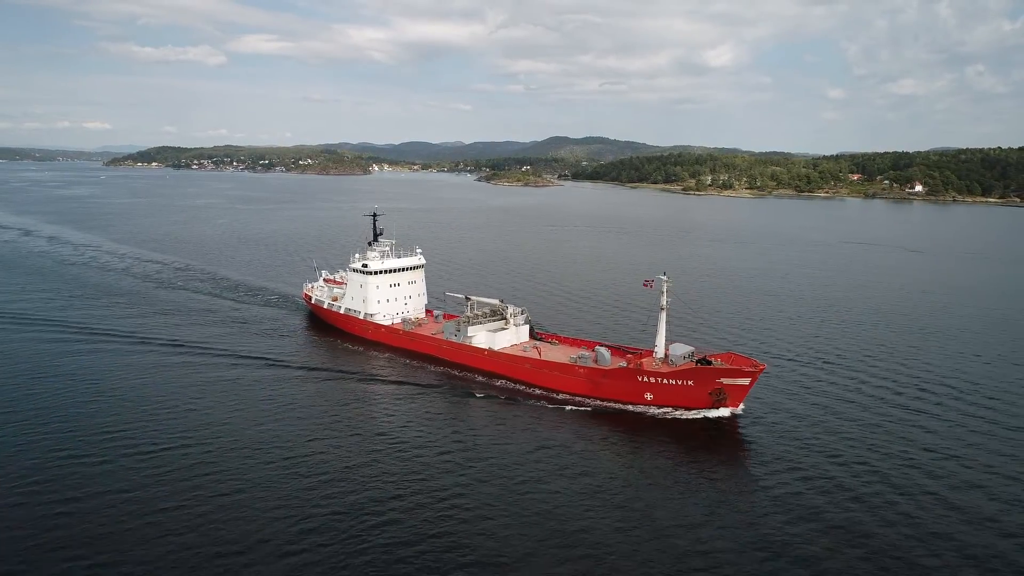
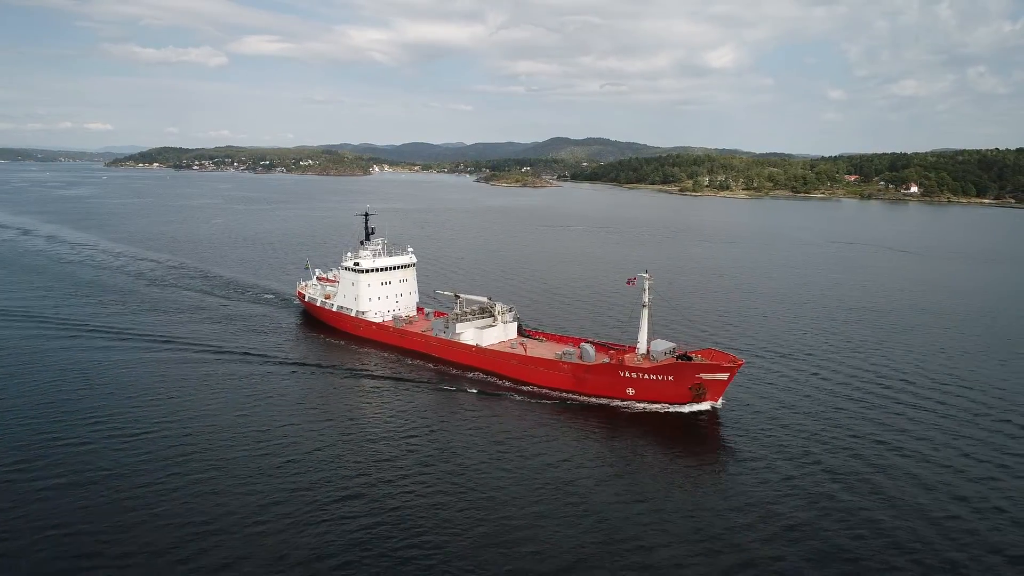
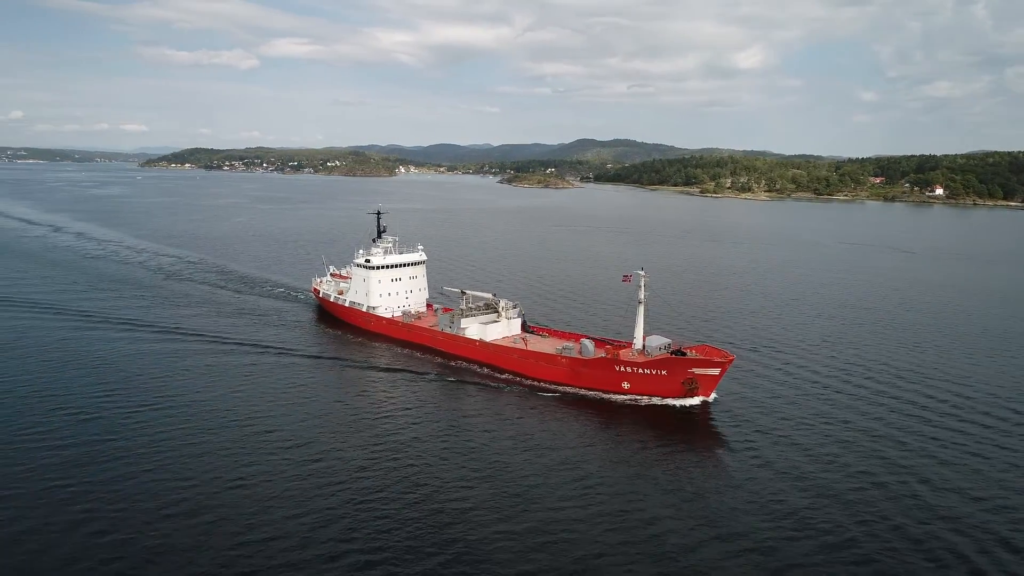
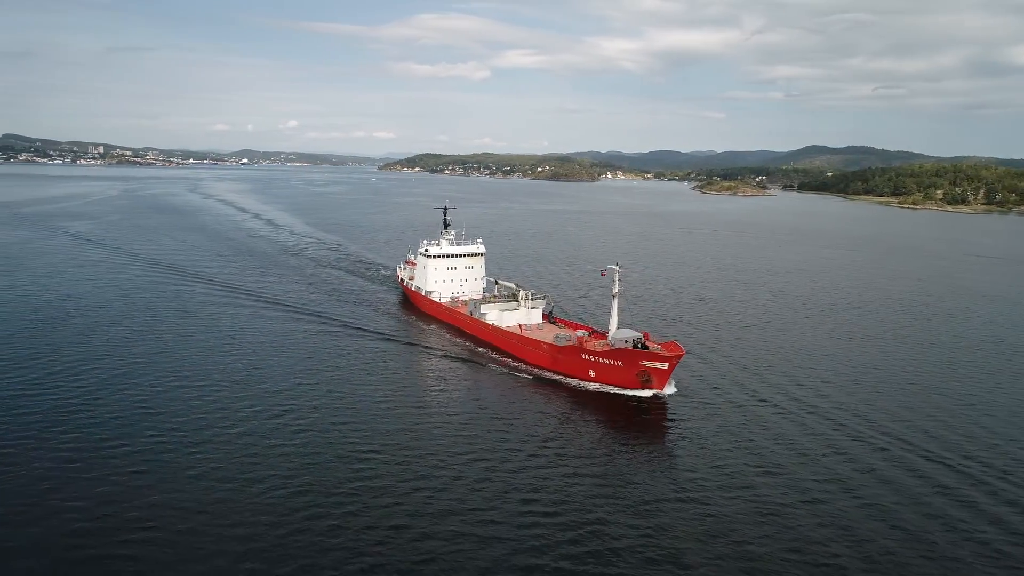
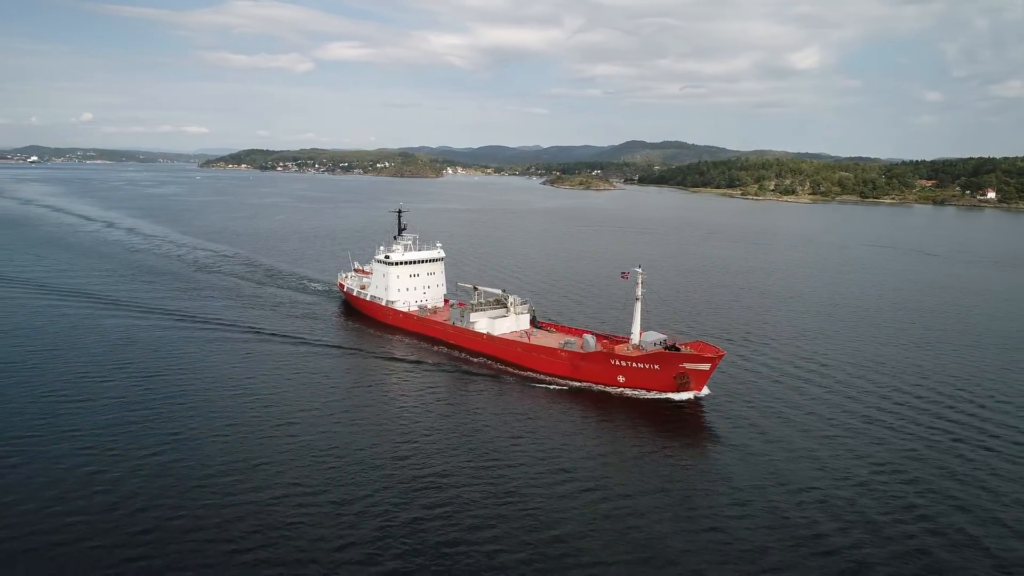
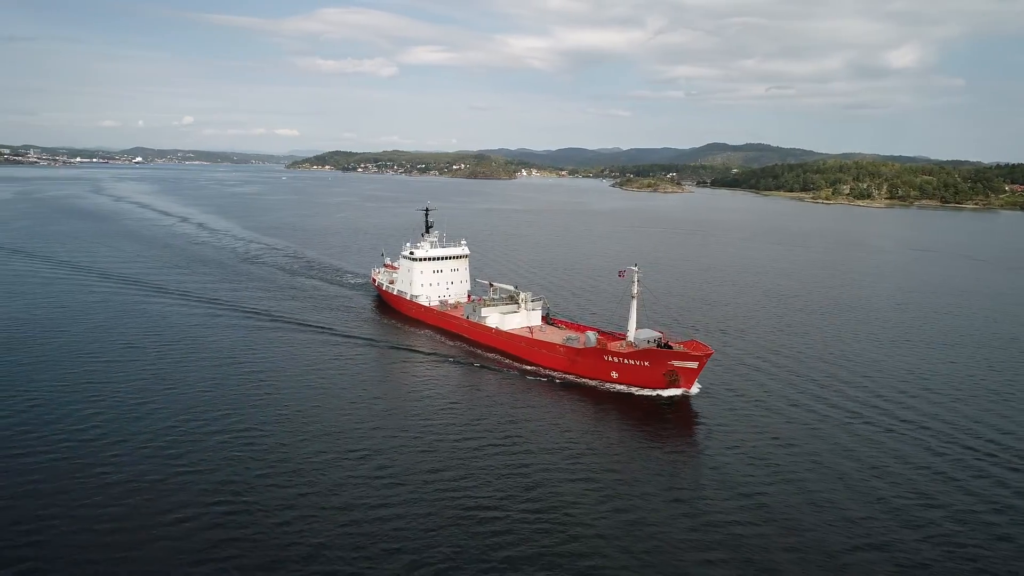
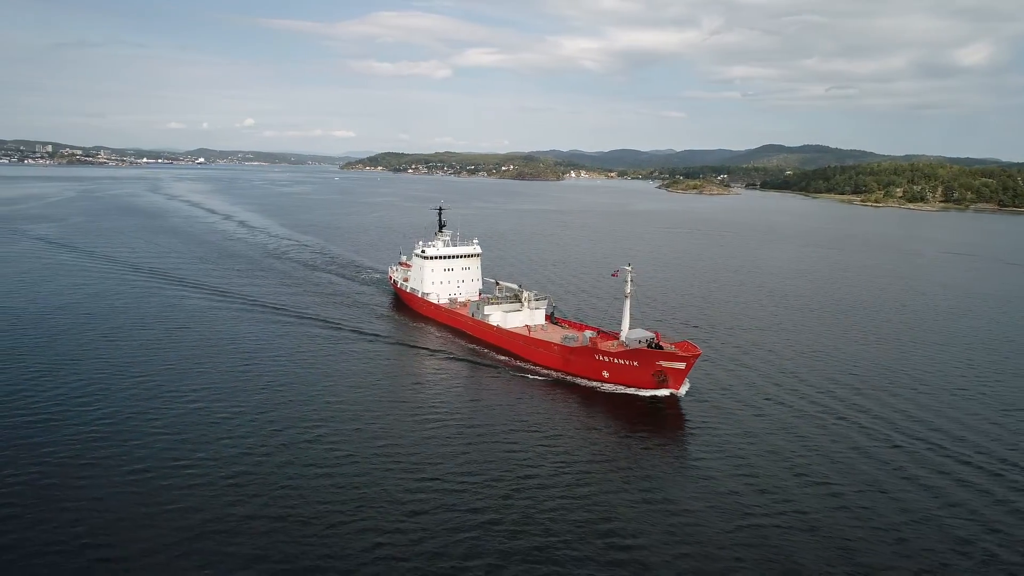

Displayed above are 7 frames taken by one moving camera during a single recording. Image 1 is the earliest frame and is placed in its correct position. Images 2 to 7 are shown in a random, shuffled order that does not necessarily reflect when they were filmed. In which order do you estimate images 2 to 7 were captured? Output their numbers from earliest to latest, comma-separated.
2, 3, 5, 6, 7, 4
